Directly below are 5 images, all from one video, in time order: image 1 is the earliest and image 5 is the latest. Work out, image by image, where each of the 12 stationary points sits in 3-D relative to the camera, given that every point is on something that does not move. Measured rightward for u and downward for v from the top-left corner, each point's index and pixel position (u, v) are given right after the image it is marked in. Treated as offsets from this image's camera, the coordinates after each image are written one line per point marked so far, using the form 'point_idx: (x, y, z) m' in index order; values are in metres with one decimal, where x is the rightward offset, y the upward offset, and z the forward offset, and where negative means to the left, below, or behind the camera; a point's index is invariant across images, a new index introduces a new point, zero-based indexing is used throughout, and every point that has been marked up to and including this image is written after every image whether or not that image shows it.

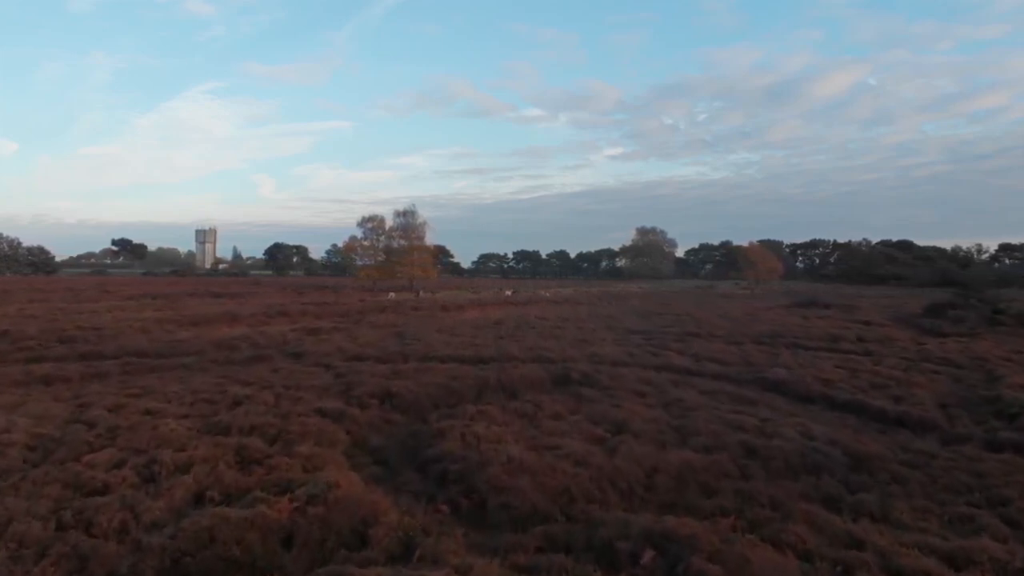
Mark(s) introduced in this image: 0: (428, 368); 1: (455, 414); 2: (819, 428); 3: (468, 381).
0: (-3.7, -3.5, +18.7) m
1: (-1.9, -4.1, +13.7) m
2: (+9.9, -4.5, +13.7) m
3: (-1.7, -3.6, +16.7) m
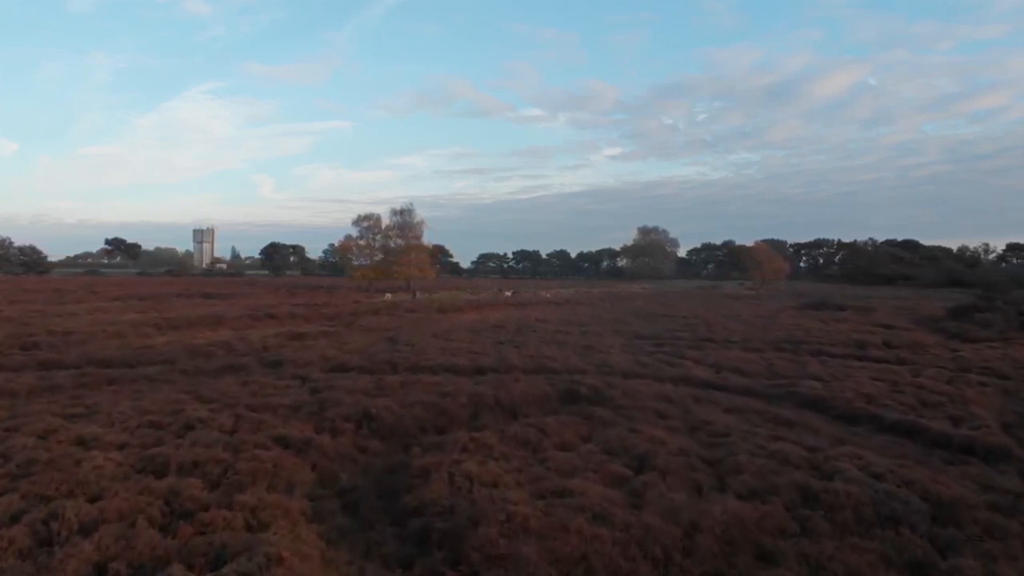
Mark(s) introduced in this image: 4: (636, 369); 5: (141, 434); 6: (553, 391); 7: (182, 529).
0: (-3.7, -3.6, +16.5) m
1: (-1.9, -4.2, +11.5) m
2: (+9.9, -4.7, +11.5) m
3: (-1.7, -3.8, +14.4) m
4: (+5.7, -3.7, +19.4) m
5: (-10.7, -4.2, +12.2) m
6: (+1.5, -3.7, +15.5) m
7: (-6.1, -4.5, +7.9) m
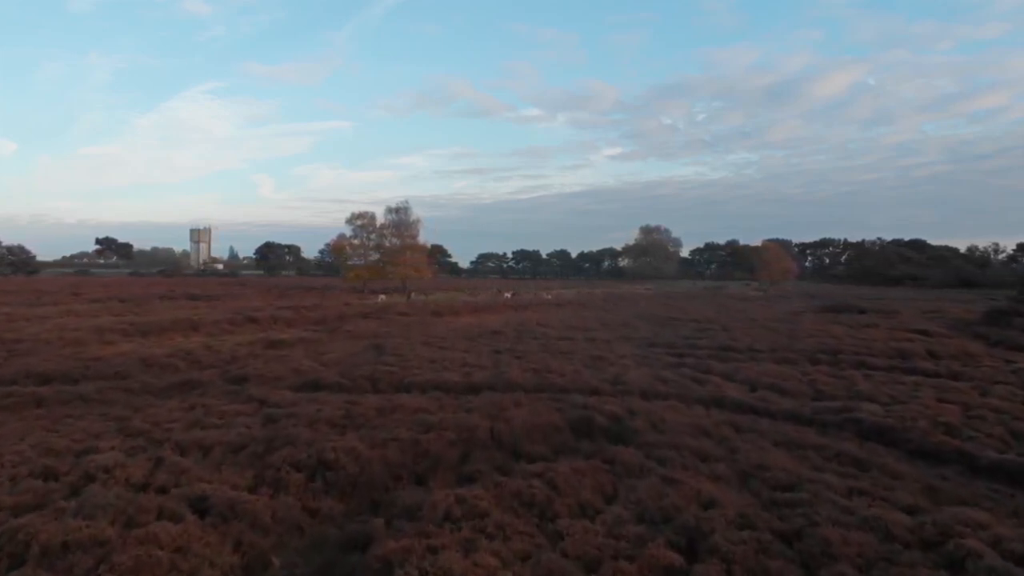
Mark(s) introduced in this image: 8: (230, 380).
0: (-3.7, -3.8, +13.5) m
1: (-1.8, -4.4, +8.5) m
2: (+9.9, -4.8, +8.5) m
3: (-1.7, -3.9, +11.5) m
4: (+5.7, -3.9, +16.5) m
5: (-10.7, -4.4, +9.3) m
6: (+1.5, -3.9, +12.5) m
7: (-6.1, -4.6, +4.9) m
8: (-12.9, -4.2, +19.4) m
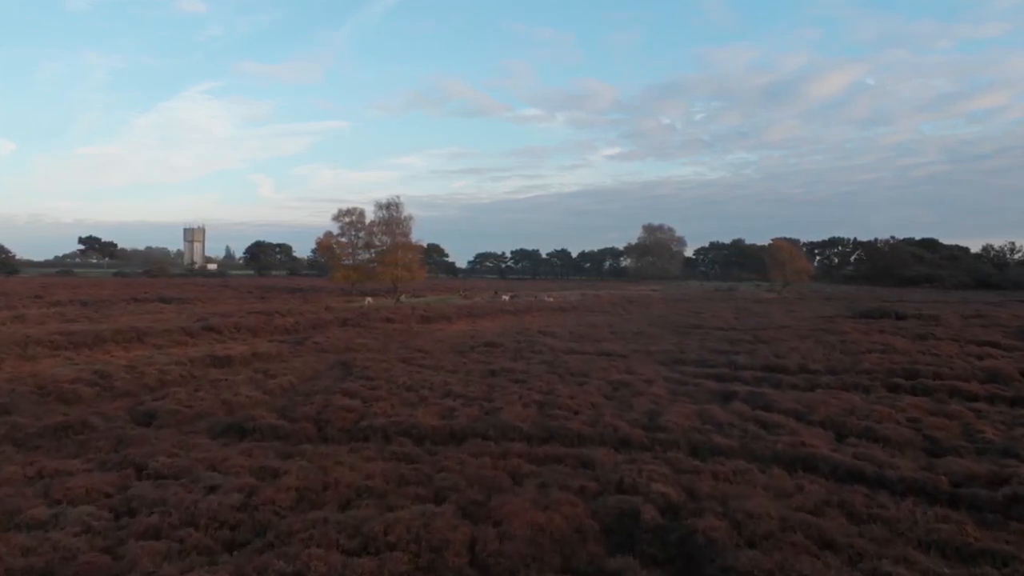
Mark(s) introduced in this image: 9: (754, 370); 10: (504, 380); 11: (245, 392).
0: (-3.8, -4.1, +8.8) m
1: (-1.9, -4.7, +3.8) m
2: (+9.9, -5.1, +3.8) m
3: (-1.8, -4.2, +6.8) m
4: (+5.6, -4.2, +11.8) m
5: (-10.8, -4.7, +4.5) m
6: (+1.4, -4.2, +7.8) m
7: (-6.2, -4.9, +0.2) m
8: (-13.0, -4.5, +14.7) m
9: (+11.4, -3.8, +20.0) m
10: (-0.3, -3.9, +17.8) m
11: (-10.6, -4.1, +16.9) m
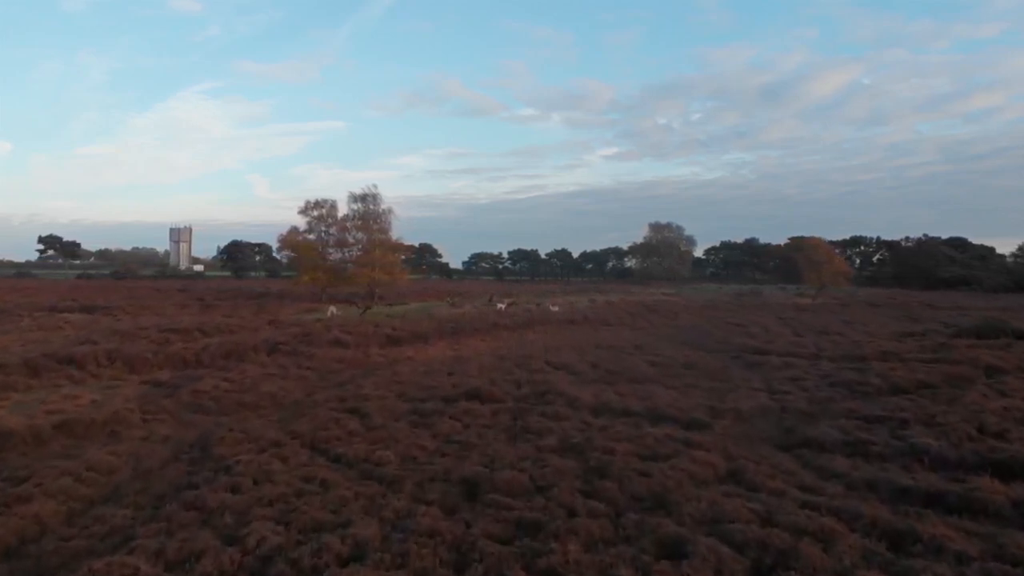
0: (-3.8, -4.8, -1.1) m
1: (-1.9, -5.3, -6.1) m
2: (+9.9, -5.8, -6.0) m
3: (-1.8, -4.9, -3.1) m
4: (+5.6, -4.9, +1.9) m
5: (-10.8, -5.3, -5.4) m
6: (+1.4, -4.9, -2.1) m
7: (-6.2, -5.6, -9.7) m
8: (-13.1, -5.1, +4.8) m
9: (+11.3, -4.5, +10.2) m
10: (-0.4, -4.6, +7.9) m
11: (-10.6, -4.8, +7.0) m
